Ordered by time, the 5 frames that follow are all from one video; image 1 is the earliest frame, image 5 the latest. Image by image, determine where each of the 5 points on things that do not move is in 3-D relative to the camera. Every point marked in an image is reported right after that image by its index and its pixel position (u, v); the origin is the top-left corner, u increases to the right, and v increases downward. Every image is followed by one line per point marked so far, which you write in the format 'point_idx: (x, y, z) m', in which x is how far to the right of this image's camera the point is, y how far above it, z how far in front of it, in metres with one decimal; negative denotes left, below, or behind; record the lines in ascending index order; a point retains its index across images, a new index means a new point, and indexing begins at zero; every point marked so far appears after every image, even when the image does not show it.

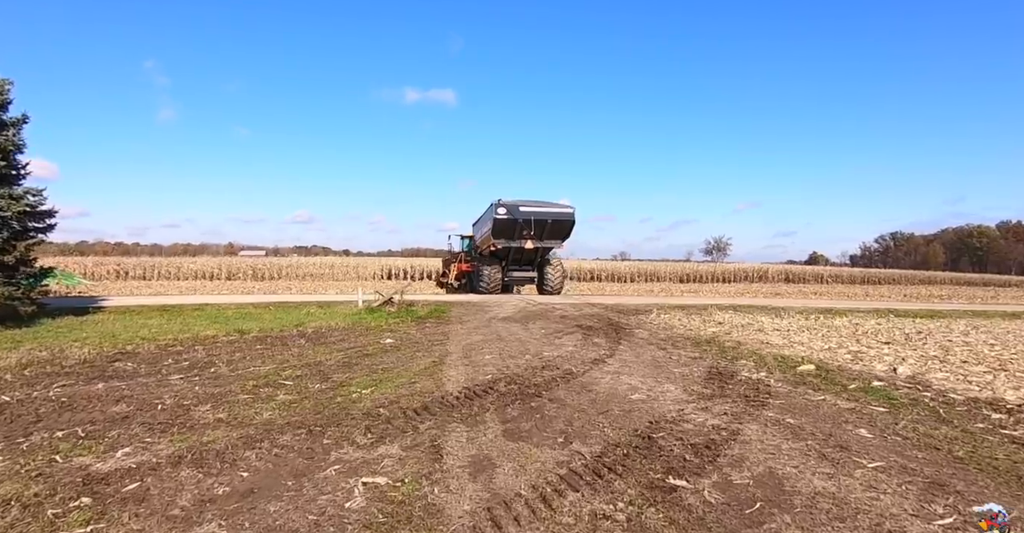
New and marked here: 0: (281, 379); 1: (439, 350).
0: (-3.0, -1.5, +7.5) m
1: (-1.2, -1.3, +9.3) m
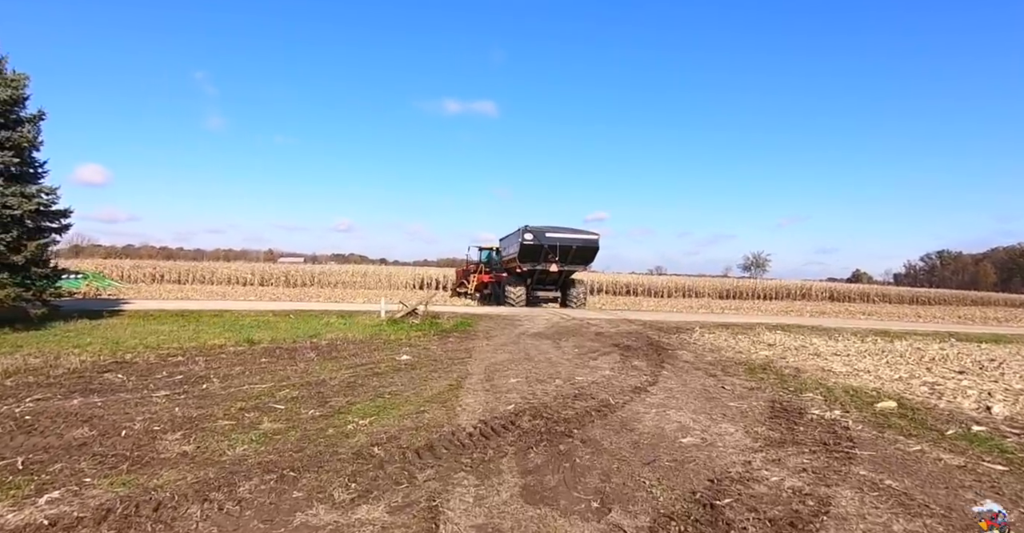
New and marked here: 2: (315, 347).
0: (-2.7, -1.5, +6.5) m
1: (-0.8, -1.5, +8.3) m
2: (-3.7, -1.5, +10.8) m
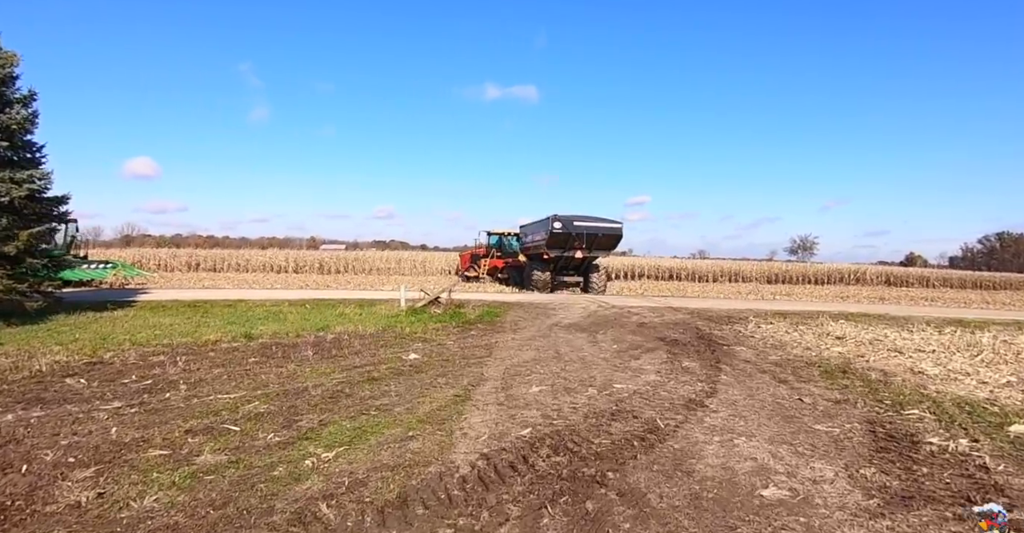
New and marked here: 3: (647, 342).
0: (-2.5, -1.4, +5.3) m
1: (-0.5, -1.3, +6.9) m
2: (-3.2, -1.3, +9.6) m
3: (+2.3, -1.3, +9.9) m
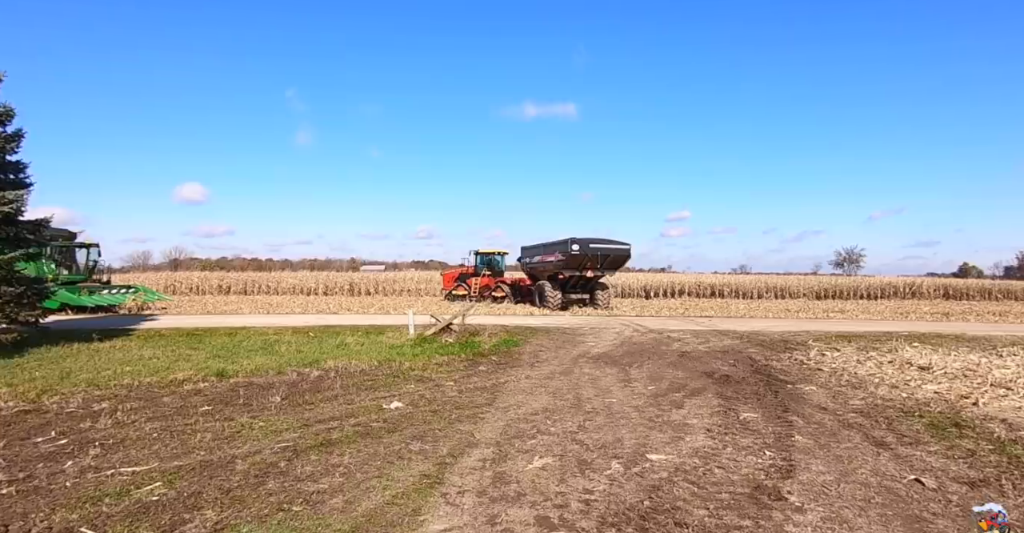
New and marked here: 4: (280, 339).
0: (-2.6, -1.6, +3.8) m
1: (-0.5, -1.5, +5.2) m
2: (-3.0, -1.6, +8.1) m
3: (+2.5, -1.6, +8.1) m
4: (-5.0, -1.6, +12.4) m
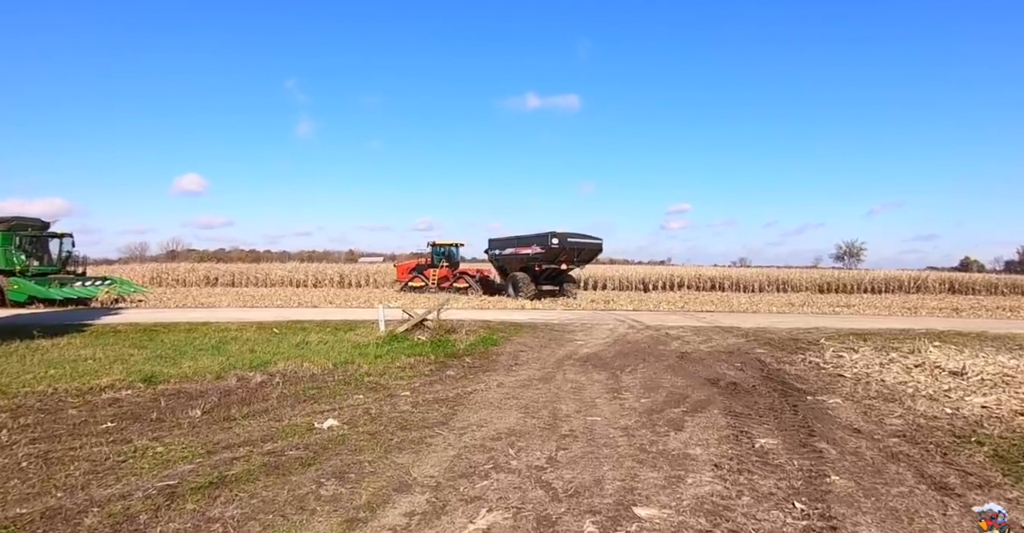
0: (-3.0, -1.5, +2.6) m
1: (-0.8, -1.4, +4.1) m
2: (-3.4, -1.5, +6.9) m
3: (+2.2, -1.5, +6.9) m
4: (-5.3, -1.4, +11.3) m
